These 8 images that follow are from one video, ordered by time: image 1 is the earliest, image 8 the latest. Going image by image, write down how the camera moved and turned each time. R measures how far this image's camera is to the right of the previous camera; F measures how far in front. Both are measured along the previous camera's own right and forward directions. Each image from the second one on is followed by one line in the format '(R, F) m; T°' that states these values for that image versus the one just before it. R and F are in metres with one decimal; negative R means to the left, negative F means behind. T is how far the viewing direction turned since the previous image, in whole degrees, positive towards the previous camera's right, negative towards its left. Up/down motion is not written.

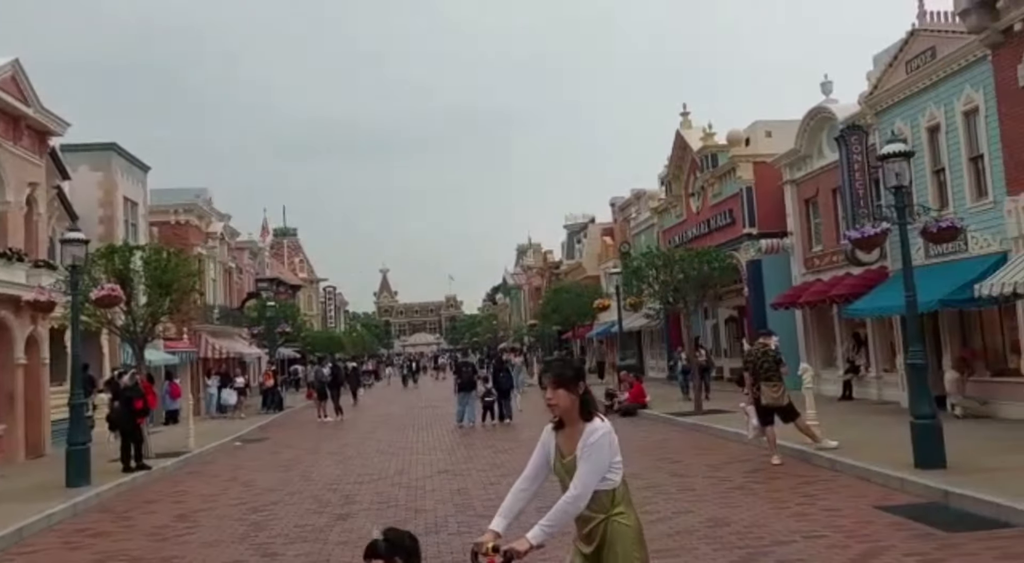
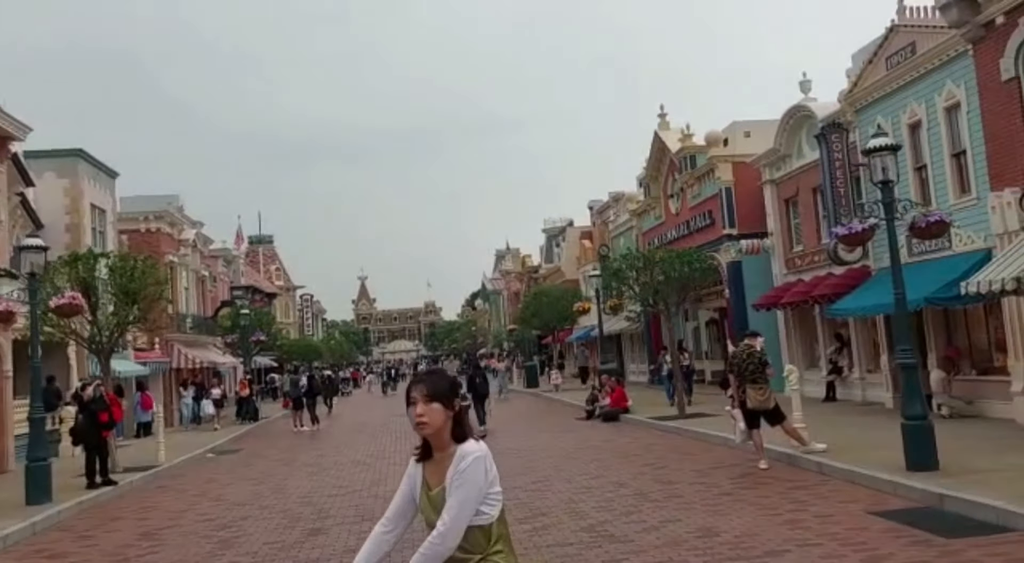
(0.0, +0.4) m; +1°
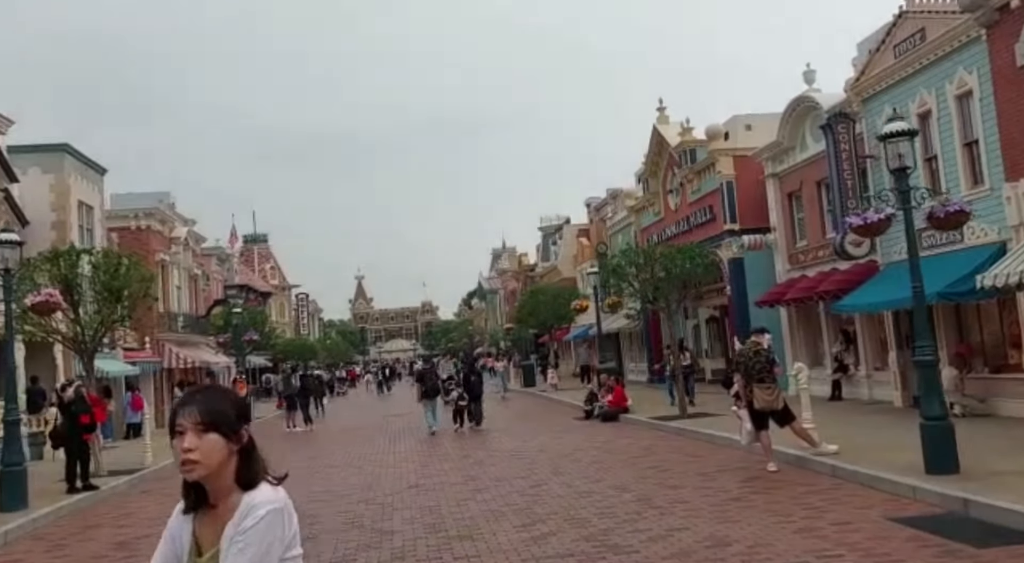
(0.0, +0.7) m; 0°
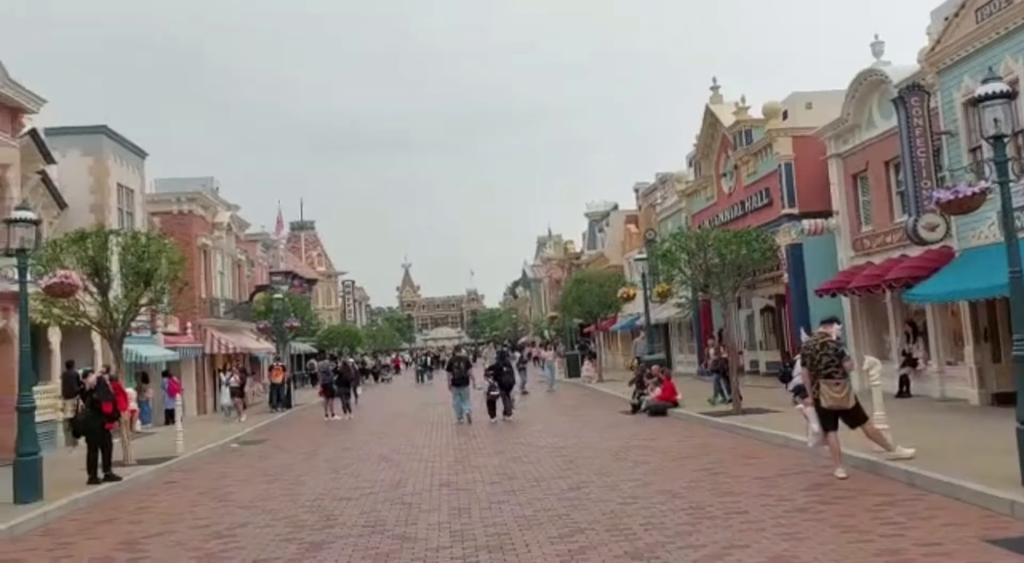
(+0.1, +1.3) m; -2°
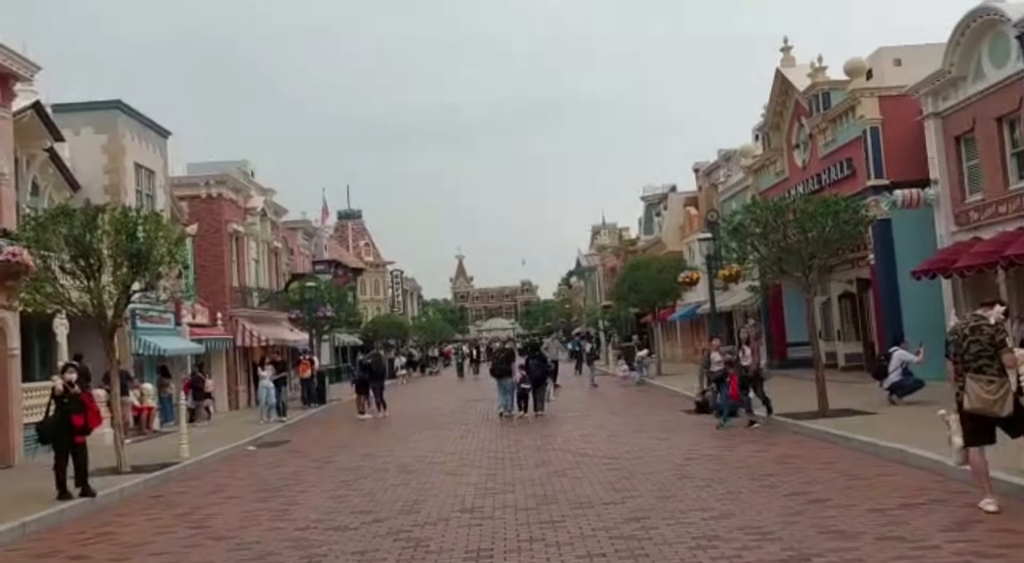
(+0.2, +3.0) m; -3°
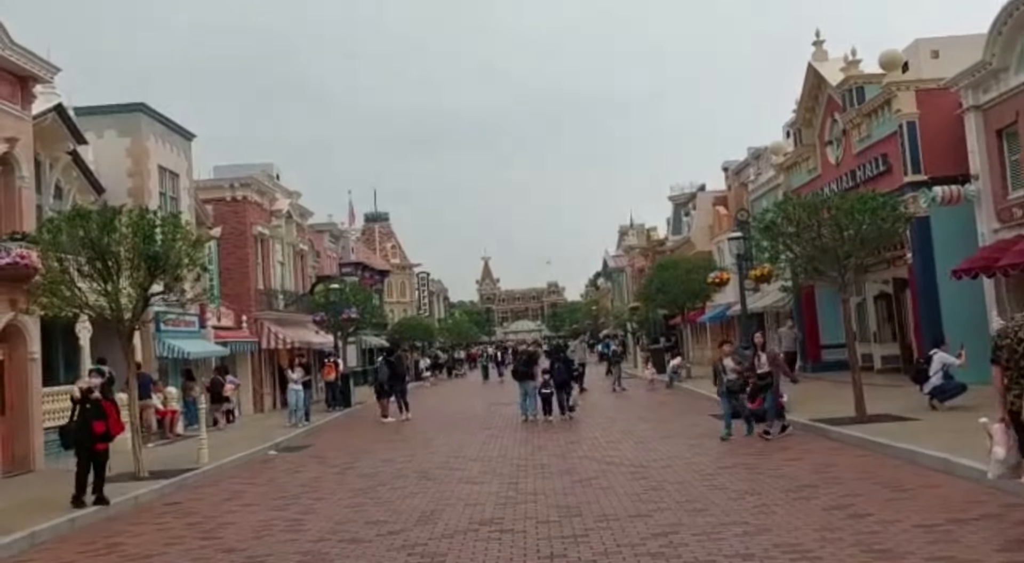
(+0.1, +0.6) m; -1°
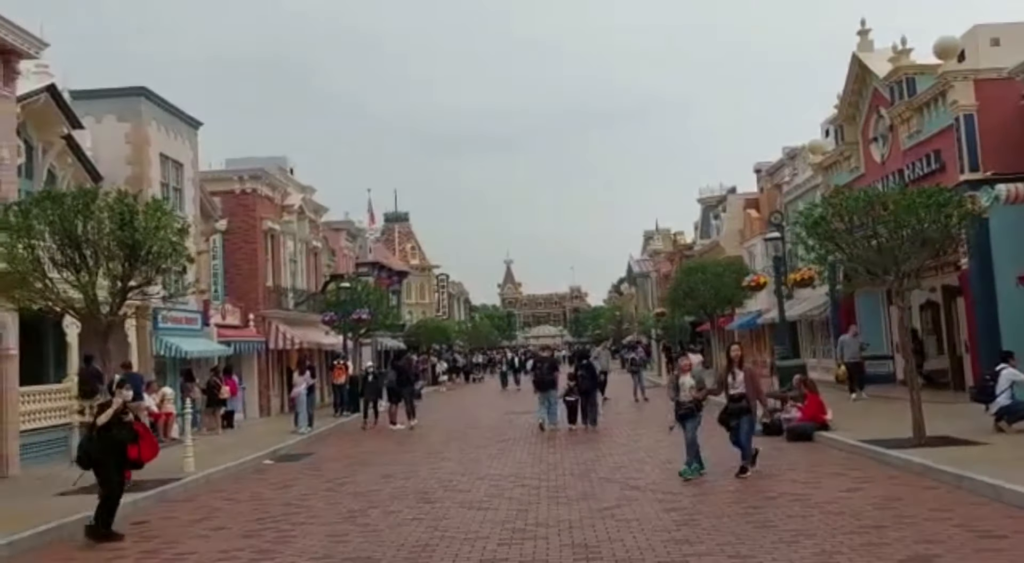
(+0.1, +1.9) m; -1°
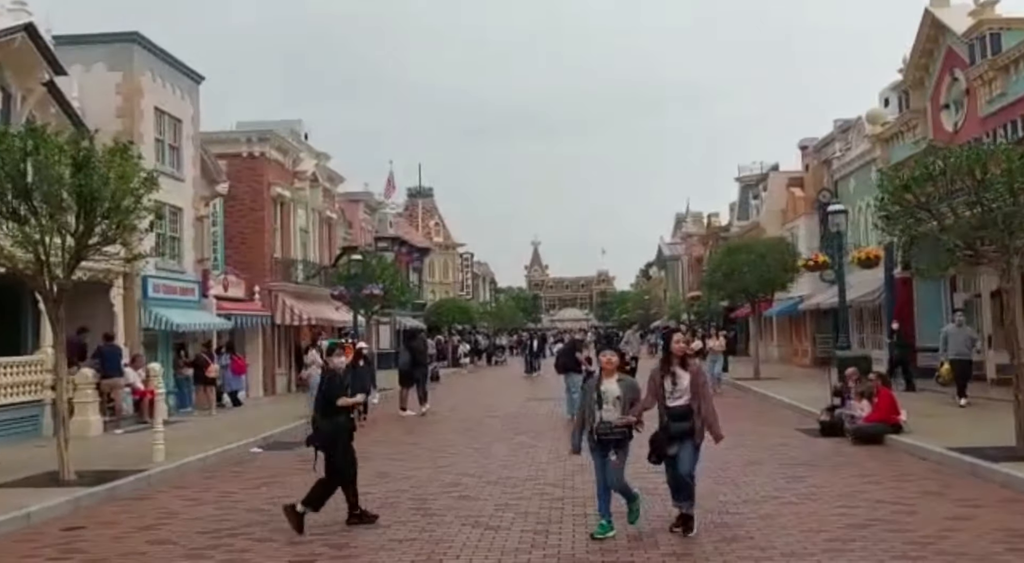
(+0.1, +2.7) m; -1°
